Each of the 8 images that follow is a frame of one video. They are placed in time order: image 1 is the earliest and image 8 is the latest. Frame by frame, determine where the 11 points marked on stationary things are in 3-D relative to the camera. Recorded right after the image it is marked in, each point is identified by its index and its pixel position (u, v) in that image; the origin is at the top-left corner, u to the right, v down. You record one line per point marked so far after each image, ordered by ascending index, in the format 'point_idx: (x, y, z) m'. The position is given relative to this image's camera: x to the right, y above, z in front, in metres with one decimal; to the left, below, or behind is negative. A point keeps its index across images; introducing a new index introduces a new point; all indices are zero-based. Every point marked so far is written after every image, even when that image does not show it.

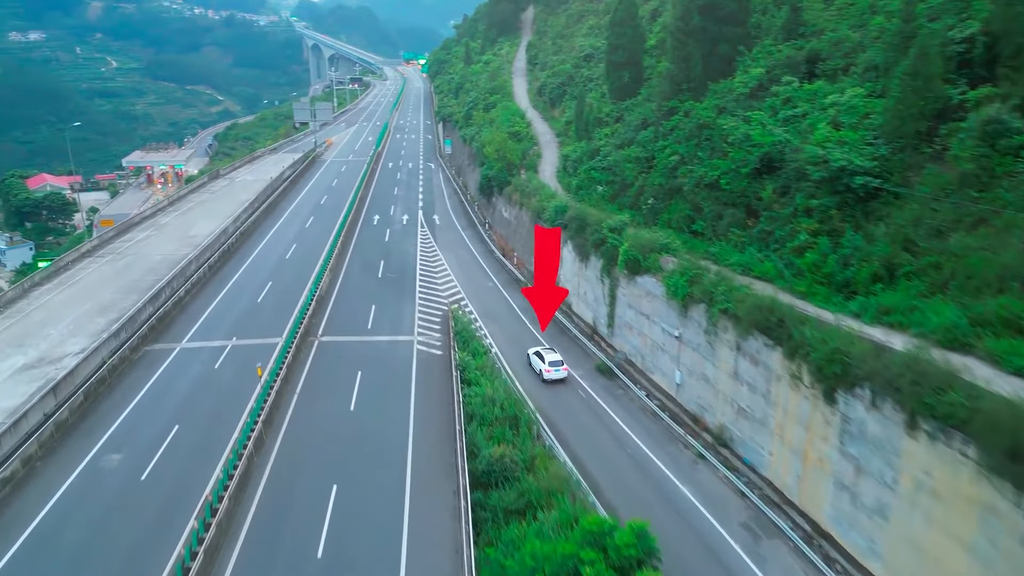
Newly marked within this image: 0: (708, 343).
0: (+4.7, -1.3, +17.7) m
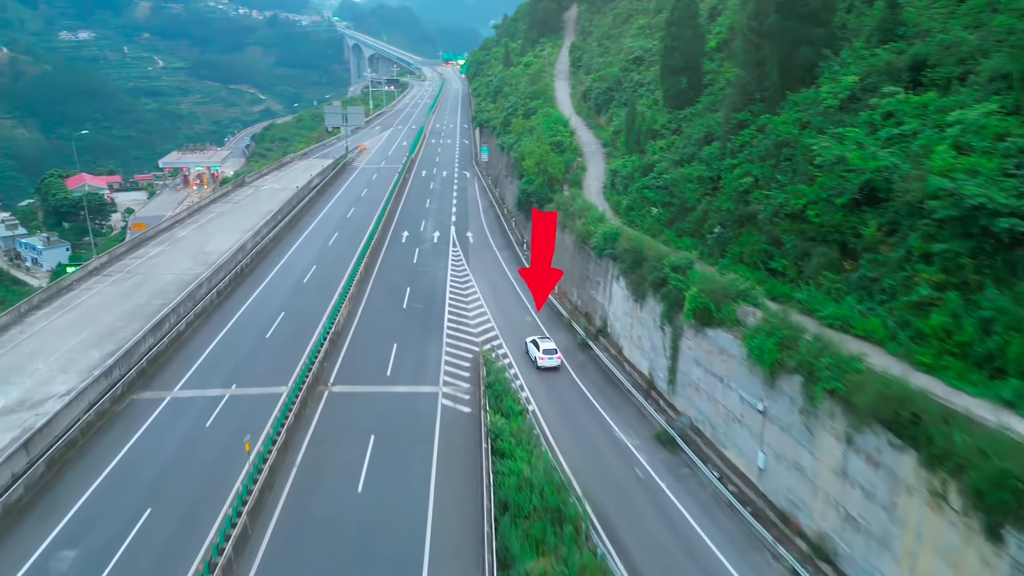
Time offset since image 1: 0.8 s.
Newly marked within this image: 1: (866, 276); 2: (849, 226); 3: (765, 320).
0: (+5.6, -2.6, +14.0) m
1: (+8.1, +0.3, +16.7) m
2: (+8.2, +1.5, +17.8) m
3: (+5.3, -0.7, +15.5) m
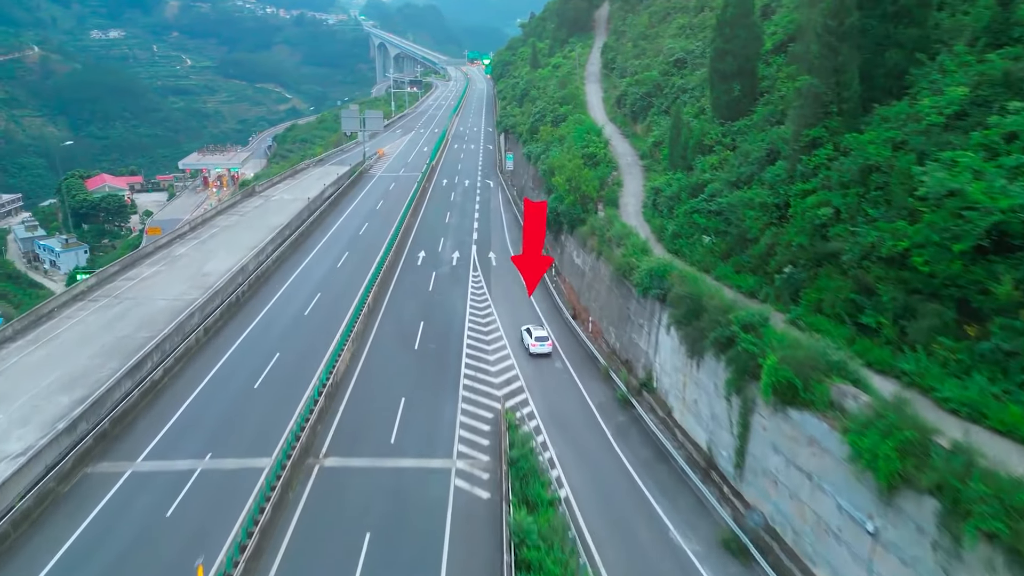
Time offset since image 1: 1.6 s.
0: (+6.0, -4.0, +10.4) m
1: (+8.6, -1.1, +13.0) m
2: (+8.8, +0.1, +14.0) m
3: (+5.9, -2.0, +11.8) m
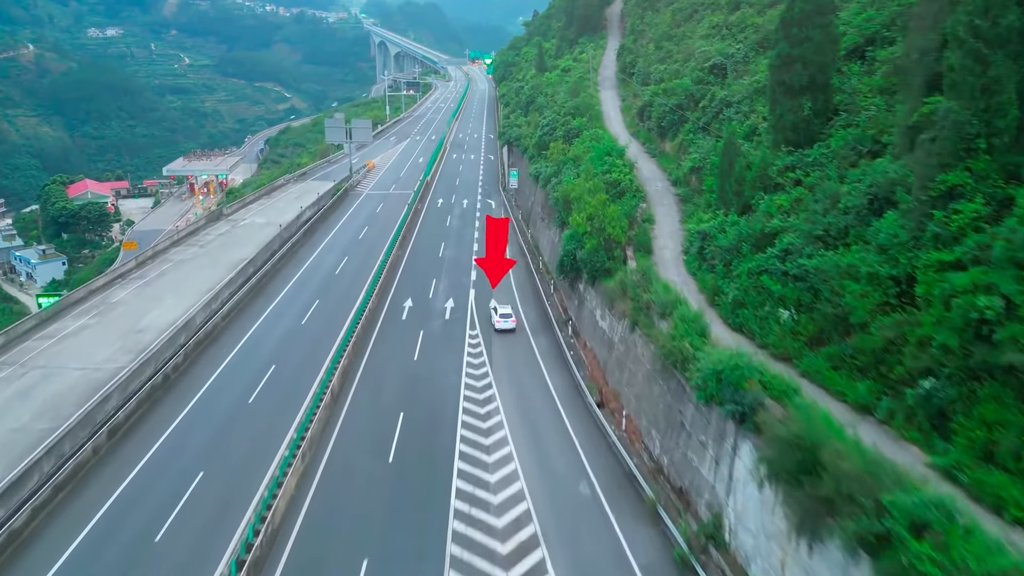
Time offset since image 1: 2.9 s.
0: (+6.2, -6.1, +4.4) m
1: (+8.8, -3.2, +7.0) m
2: (+9.0, -2.0, +8.1) m
3: (+6.1, -4.1, +5.9) m
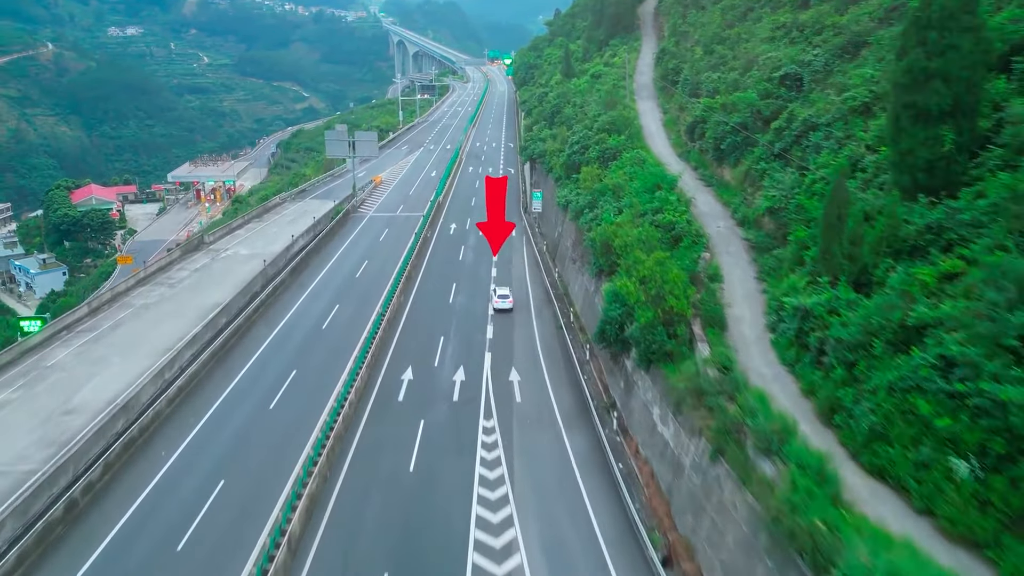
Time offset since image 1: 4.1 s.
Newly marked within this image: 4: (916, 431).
0: (+6.4, -8.2, -1.3) m
1: (+9.1, -5.4, +1.2) m
2: (+9.3, -4.1, +2.3) m
3: (+6.3, -6.3, +0.1) m
4: (+6.6, -2.3, +12.0) m
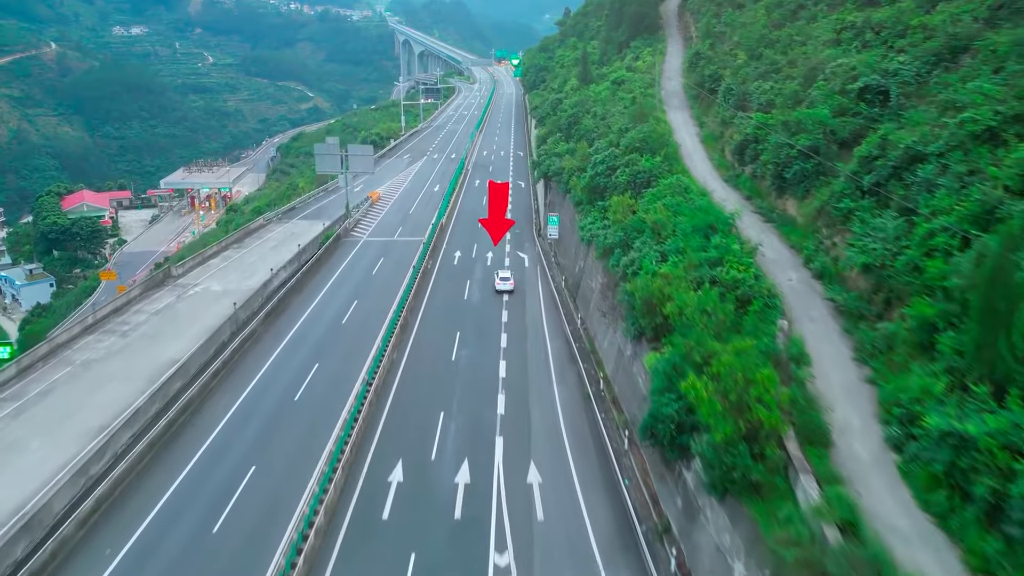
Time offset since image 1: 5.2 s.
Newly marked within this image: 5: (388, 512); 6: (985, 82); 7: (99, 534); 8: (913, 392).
0: (+6.7, -10.0, -6.1) m
1: (+9.4, -7.1, -3.6) m
2: (+9.6, -5.9, -2.6) m
3: (+6.6, -8.0, -4.7) m
4: (+6.9, -4.1, +7.2) m
5: (-2.7, -4.8, +16.1) m
6: (+11.5, +5.0, +17.7) m
7: (-8.7, -5.0, +15.8) m
8: (+7.0, -1.7, +12.7) m
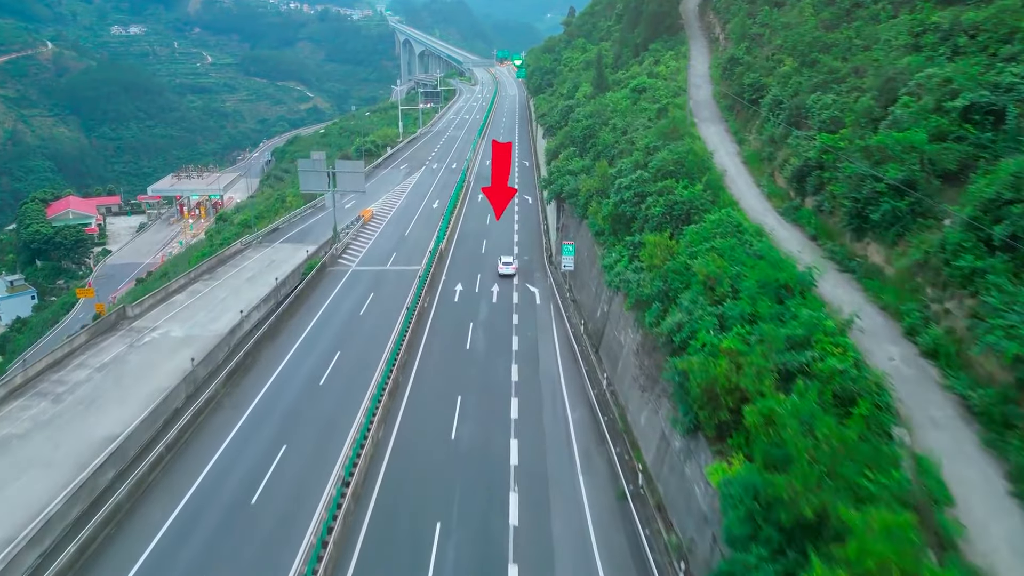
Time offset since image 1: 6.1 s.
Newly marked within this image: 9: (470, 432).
0: (+7.0, -11.6, -10.4) m
1: (+9.7, -8.8, -7.9) m
2: (+9.9, -7.5, -6.9) m
3: (+6.9, -9.6, -9.0) m
4: (+7.3, -5.7, +2.9) m
5: (-2.3, -6.4, +11.8) m
6: (+11.8, +3.4, +13.4) m
7: (-8.3, -6.6, +11.5) m
8: (+7.3, -3.3, +8.4) m
9: (-1.0, -3.8, +19.3) m
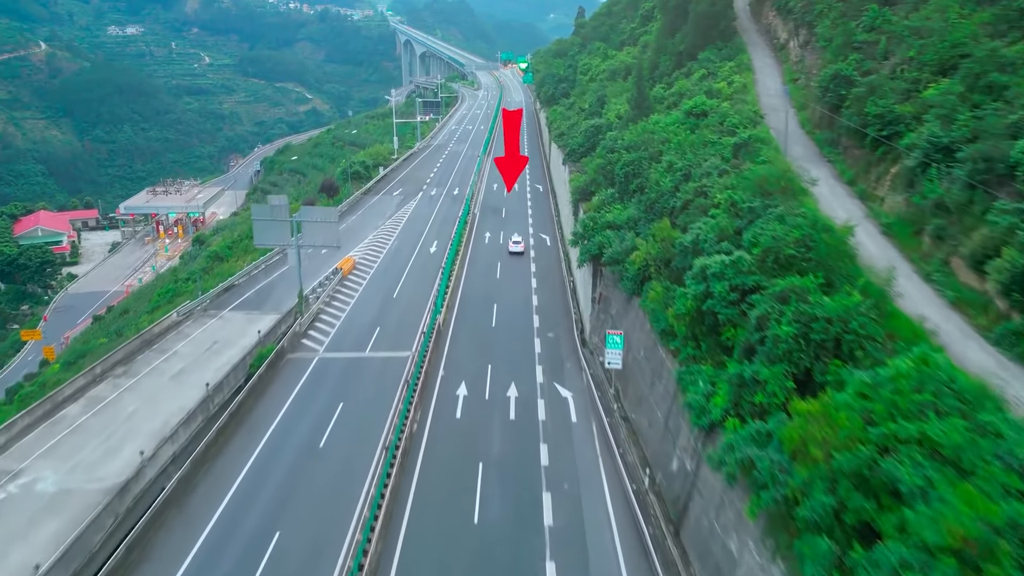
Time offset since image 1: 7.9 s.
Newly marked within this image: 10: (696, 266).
0: (+7.6, -14.7, -18.7) m
1: (+10.3, -11.9, -16.3) m
2: (+10.5, -10.6, -15.2) m
3: (+7.5, -12.7, -17.3) m
4: (+7.9, -8.8, -5.4) m
5: (-1.6, -9.5, +3.5) m
6: (+12.5, +0.3, +5.1) m
7: (-7.7, -9.6, +3.3) m
8: (+8.0, -6.4, +0.1) m
9: (-0.3, -6.9, +11.0) m
10: (+4.5, +0.4, +17.6) m
